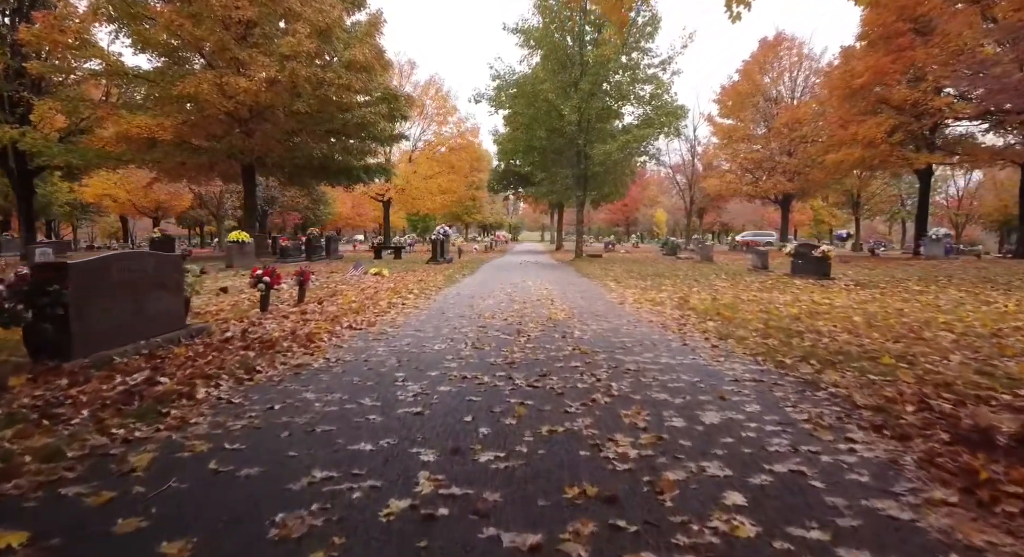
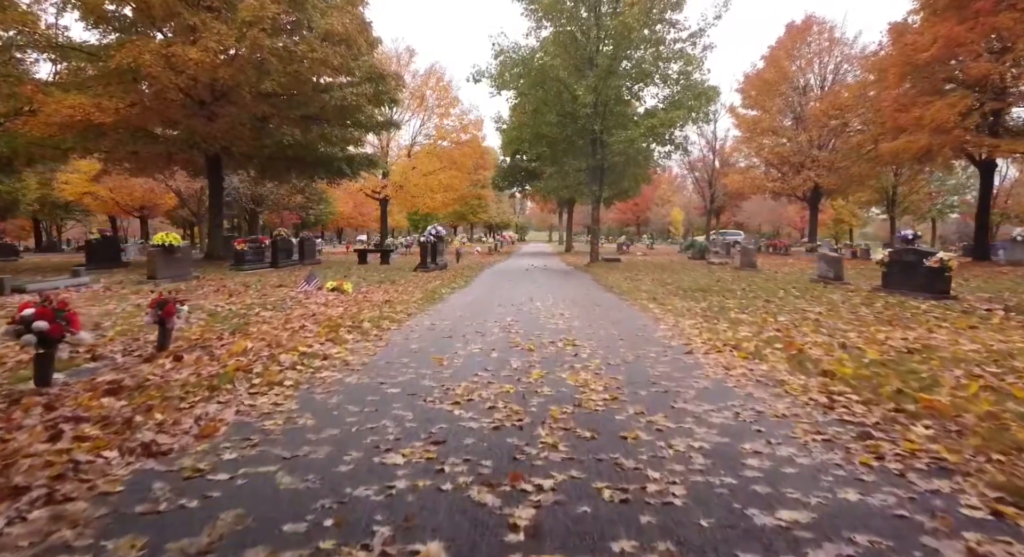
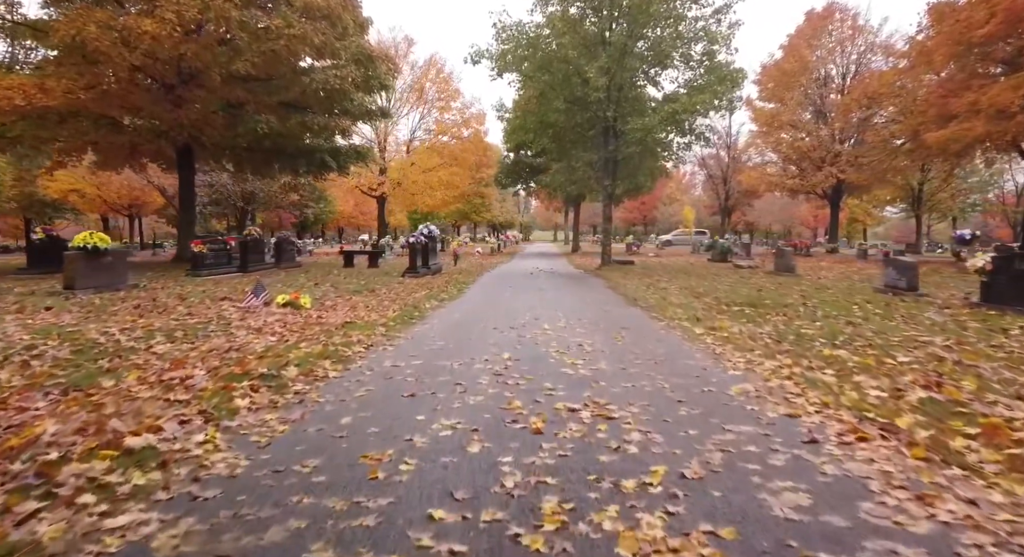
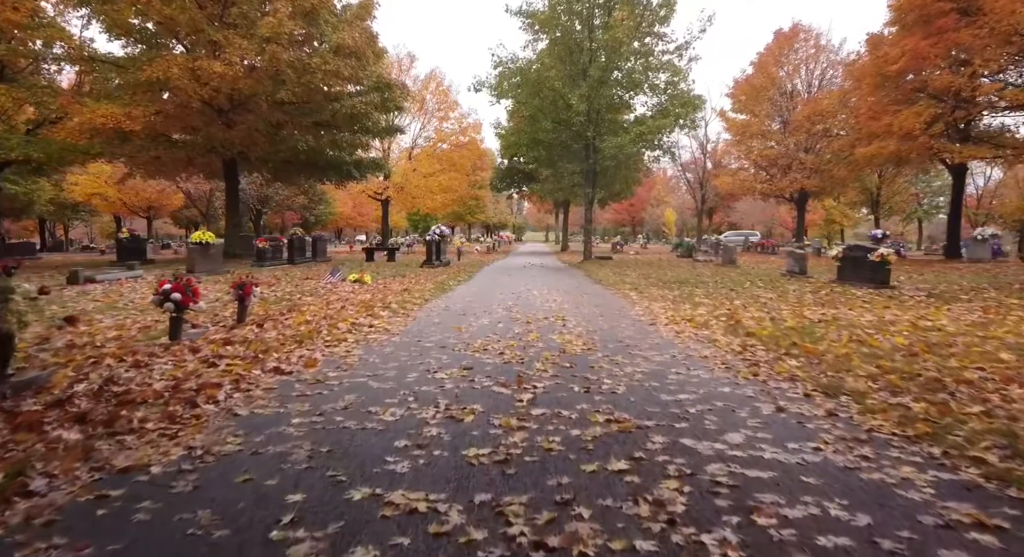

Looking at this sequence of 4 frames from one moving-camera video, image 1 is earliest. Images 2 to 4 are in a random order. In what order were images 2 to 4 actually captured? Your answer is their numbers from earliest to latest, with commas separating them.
4, 2, 3
